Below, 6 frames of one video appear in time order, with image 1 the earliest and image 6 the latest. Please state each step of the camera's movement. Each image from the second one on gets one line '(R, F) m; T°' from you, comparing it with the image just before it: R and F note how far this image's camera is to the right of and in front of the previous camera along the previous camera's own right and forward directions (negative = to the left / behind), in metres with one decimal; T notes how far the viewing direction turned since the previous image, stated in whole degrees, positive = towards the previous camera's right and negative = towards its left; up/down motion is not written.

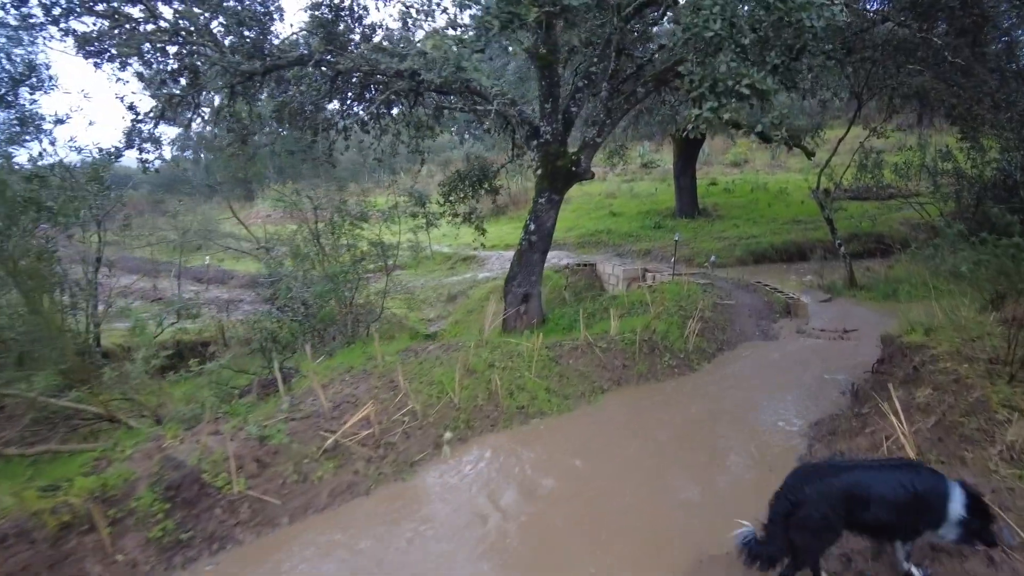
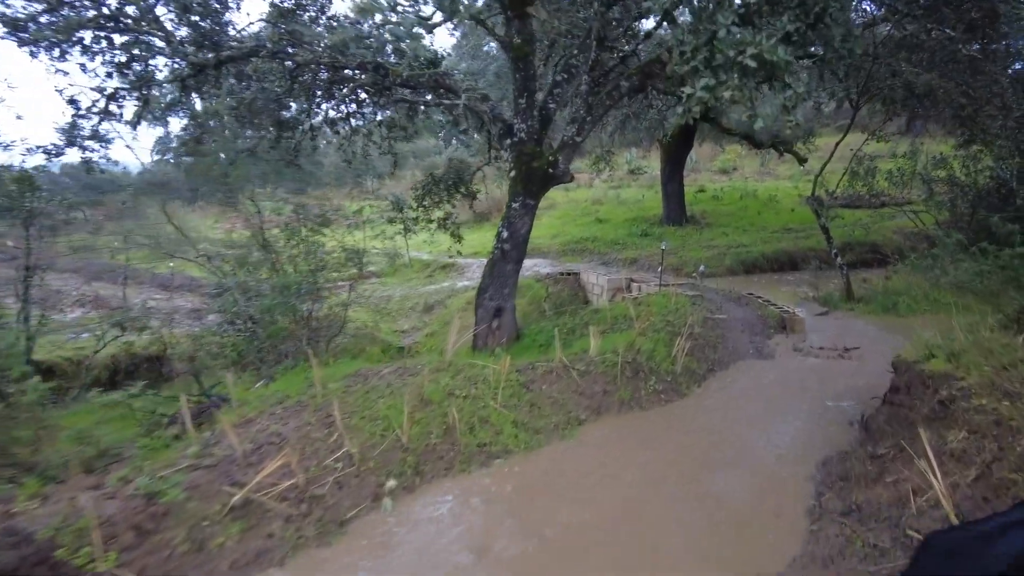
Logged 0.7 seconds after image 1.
(+0.2, +0.8) m; +1°
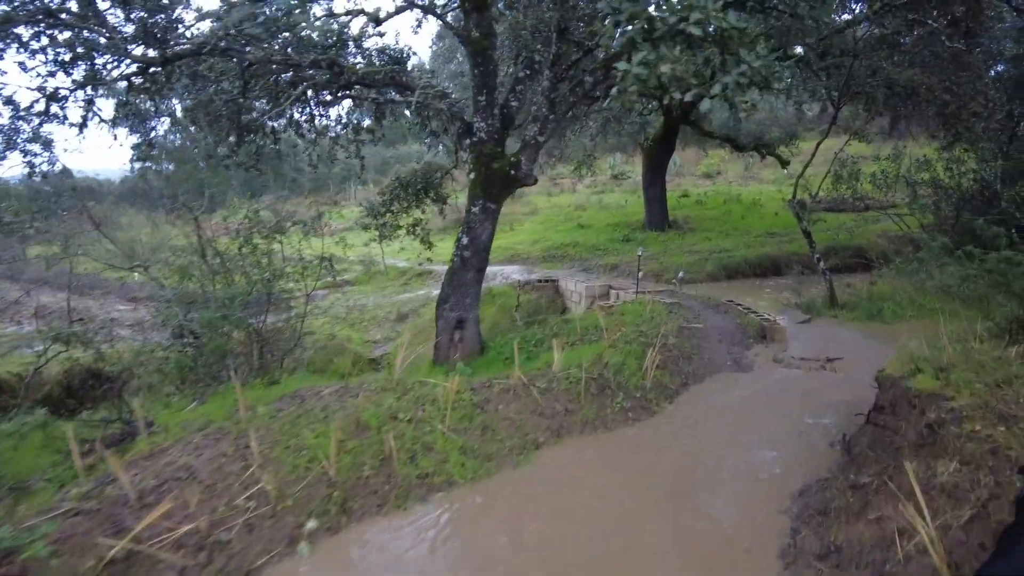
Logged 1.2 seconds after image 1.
(+0.3, +0.5) m; +1°
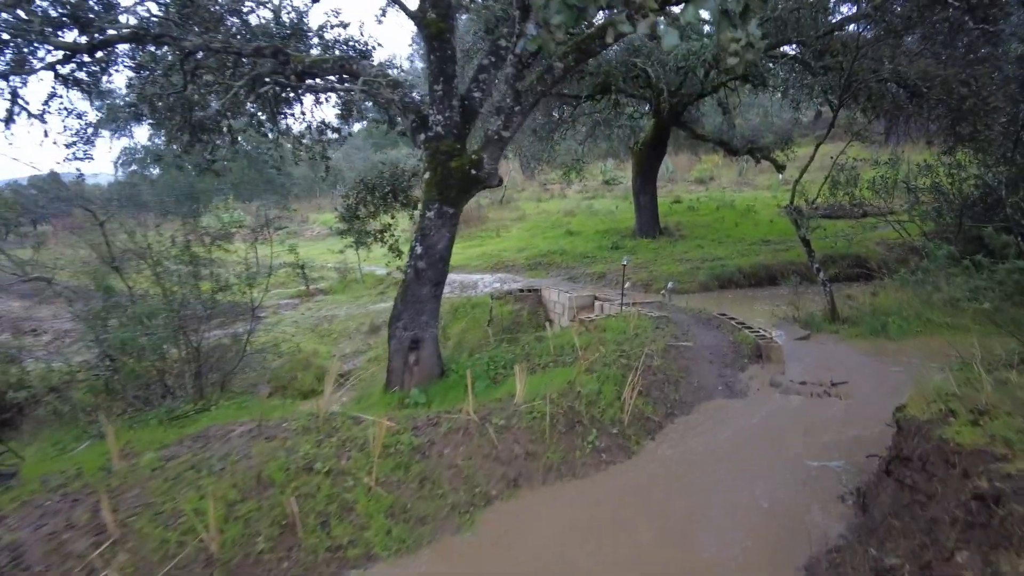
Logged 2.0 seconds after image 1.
(+0.3, +0.9) m; 0°
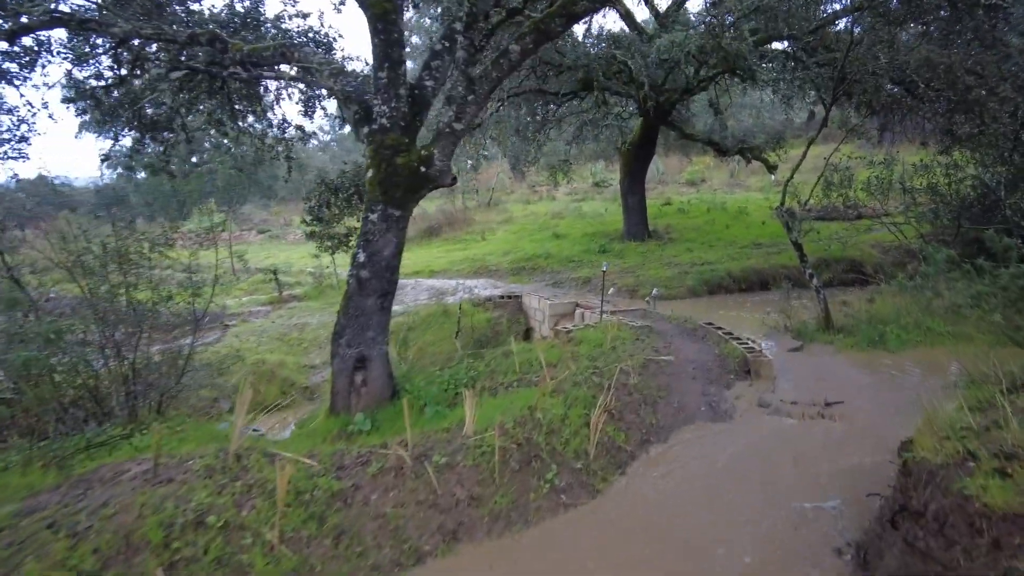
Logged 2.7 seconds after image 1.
(+0.3, +0.7) m; 0°
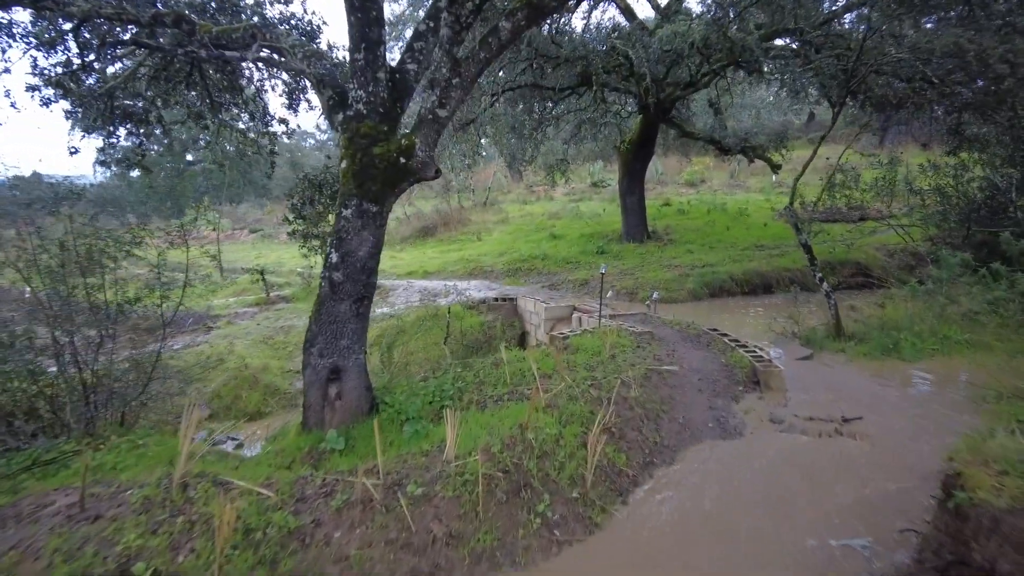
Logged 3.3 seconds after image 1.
(+0.1, +0.5) m; 0°
